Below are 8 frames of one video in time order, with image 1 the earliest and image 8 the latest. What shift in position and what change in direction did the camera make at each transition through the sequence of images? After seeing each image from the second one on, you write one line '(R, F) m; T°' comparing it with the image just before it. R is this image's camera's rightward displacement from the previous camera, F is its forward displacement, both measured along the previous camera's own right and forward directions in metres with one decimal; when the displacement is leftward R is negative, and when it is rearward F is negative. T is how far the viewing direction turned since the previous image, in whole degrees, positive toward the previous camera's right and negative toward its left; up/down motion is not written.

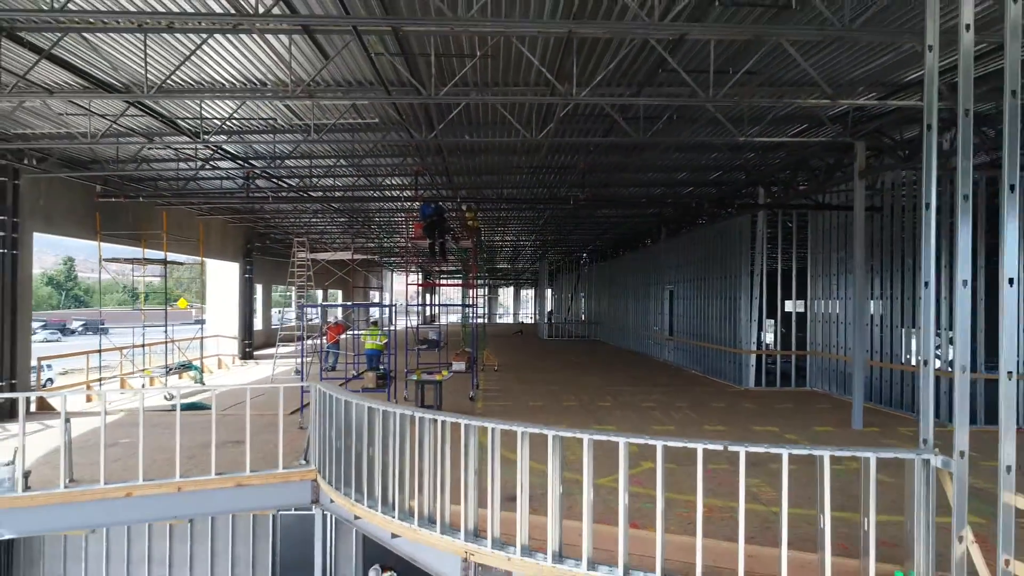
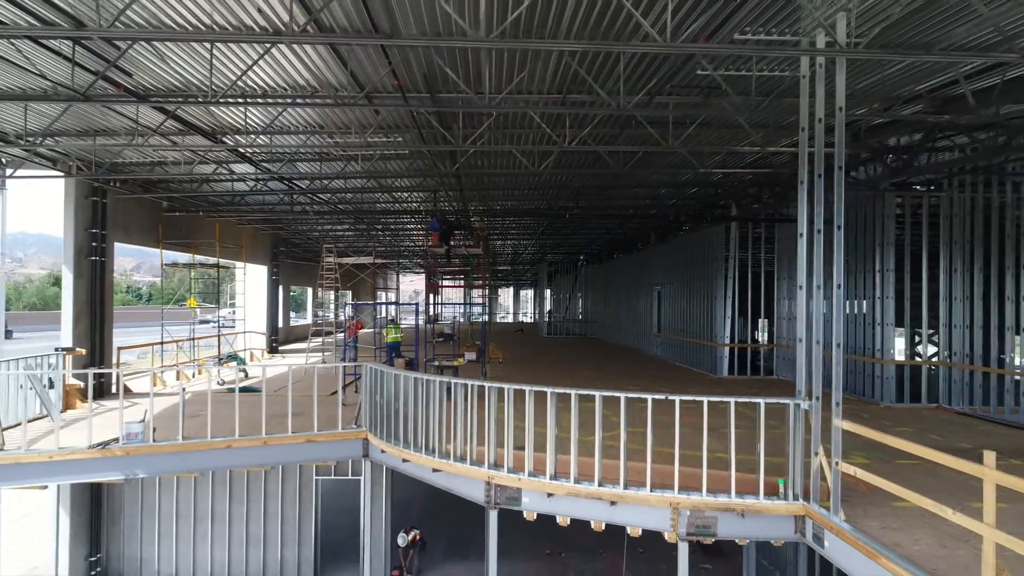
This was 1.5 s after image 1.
(-0.1, -2.1) m; 0°
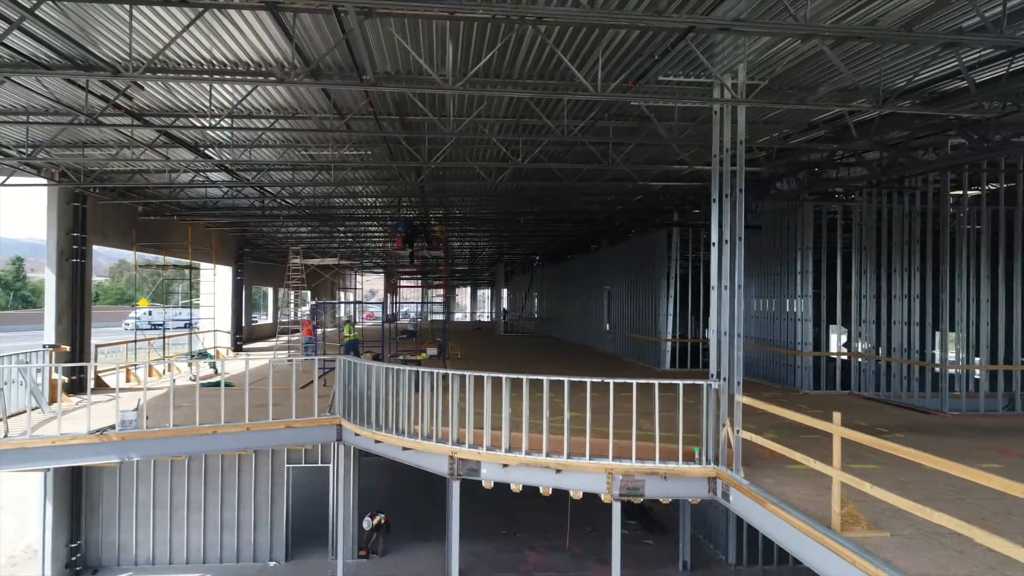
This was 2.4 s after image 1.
(0.0, -1.2) m; +3°
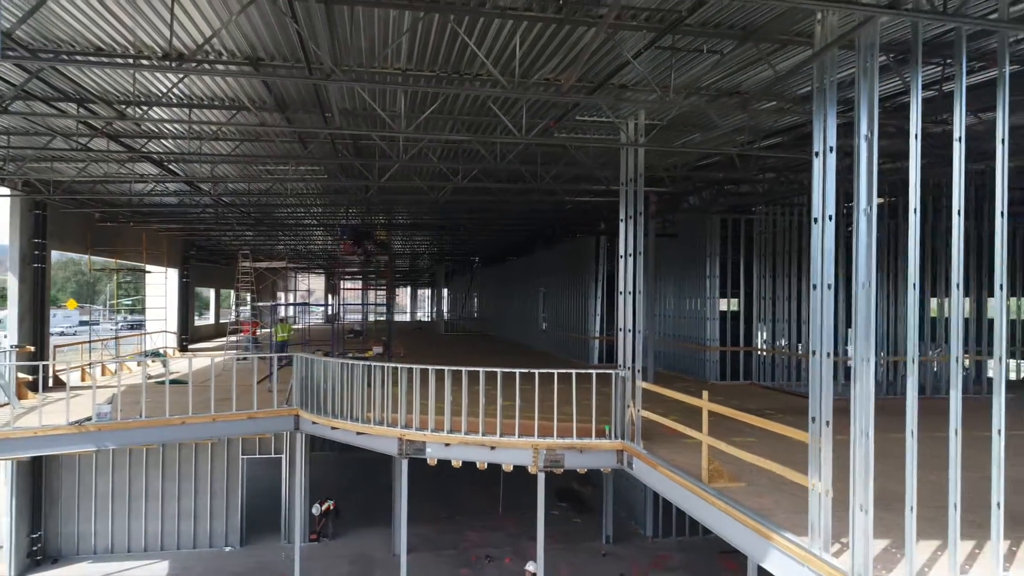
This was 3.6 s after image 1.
(0.0, -1.4) m; +5°
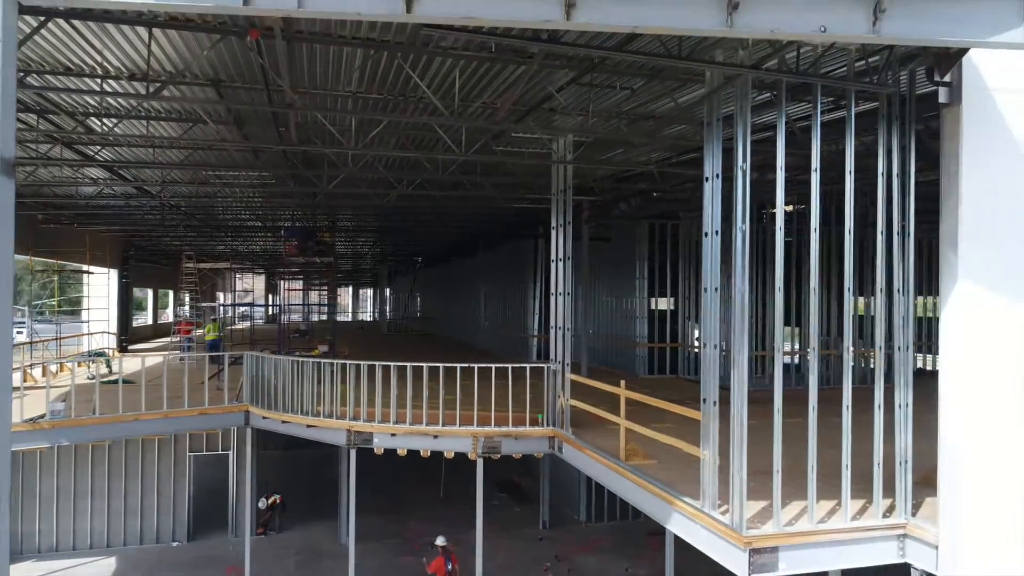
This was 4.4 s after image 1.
(0.0, -0.9) m; +5°
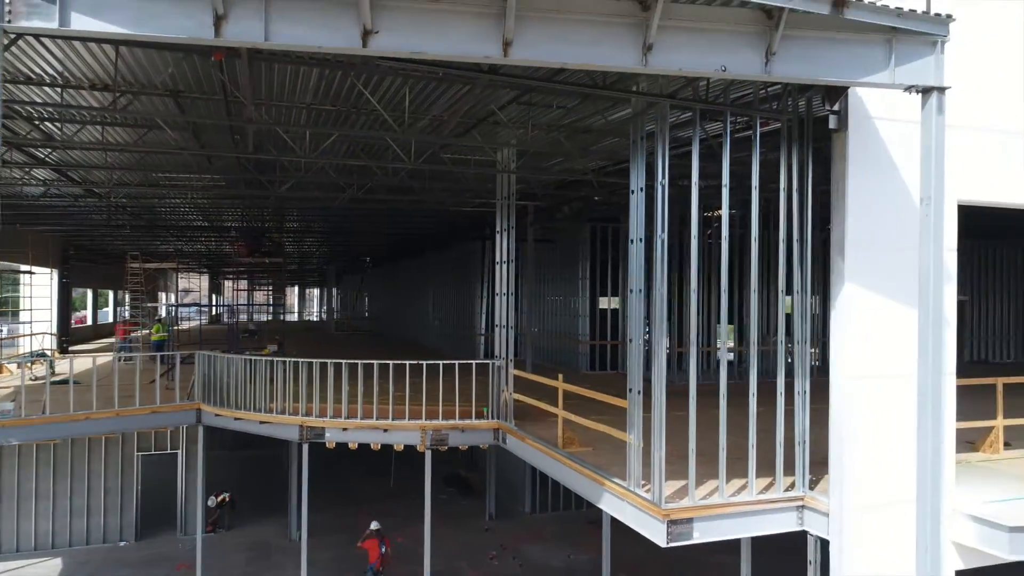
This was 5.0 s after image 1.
(0.0, -0.6) m; +4°
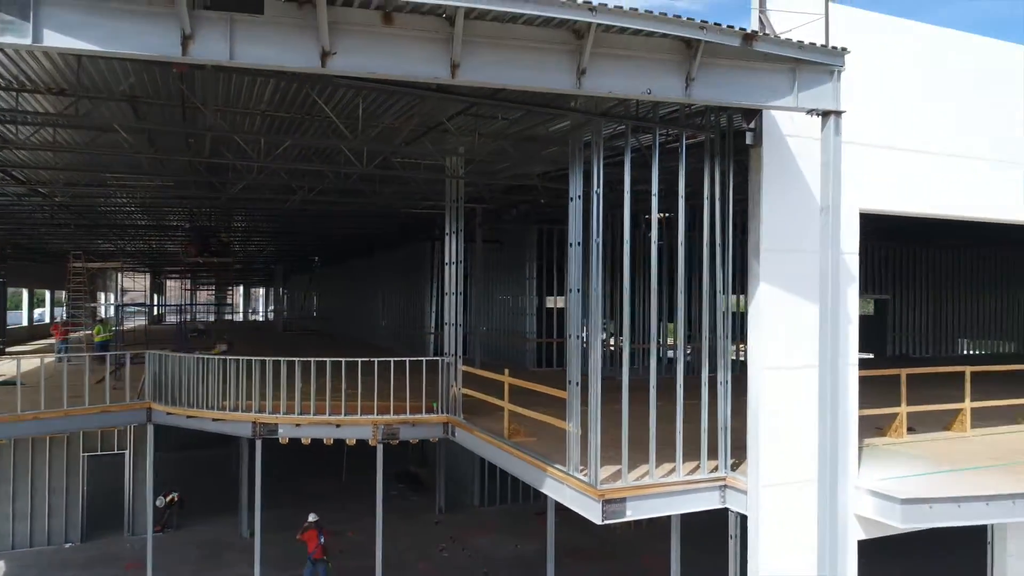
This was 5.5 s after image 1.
(0.0, -0.5) m; +4°
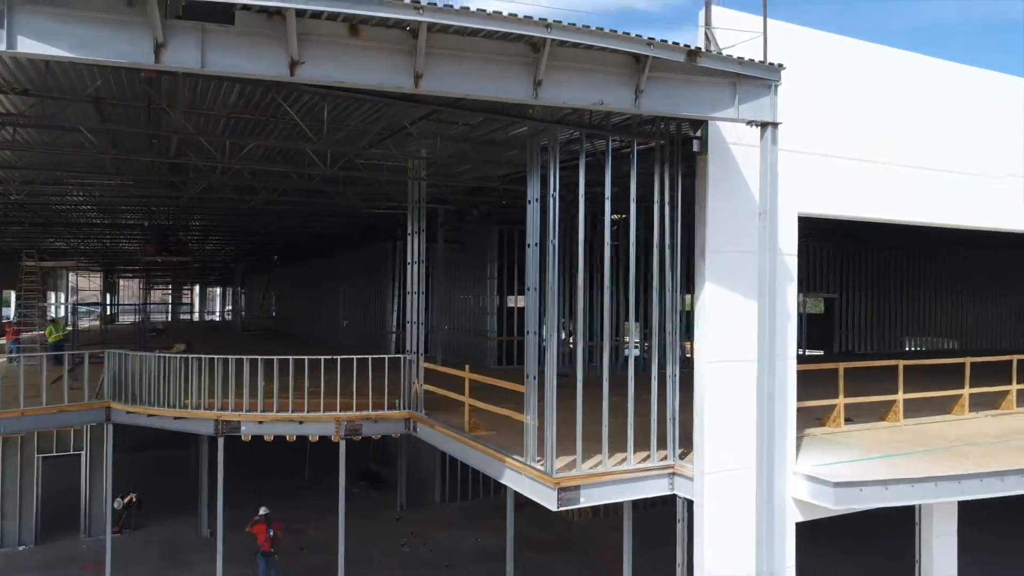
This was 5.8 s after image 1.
(0.0, -0.3) m; +3°
